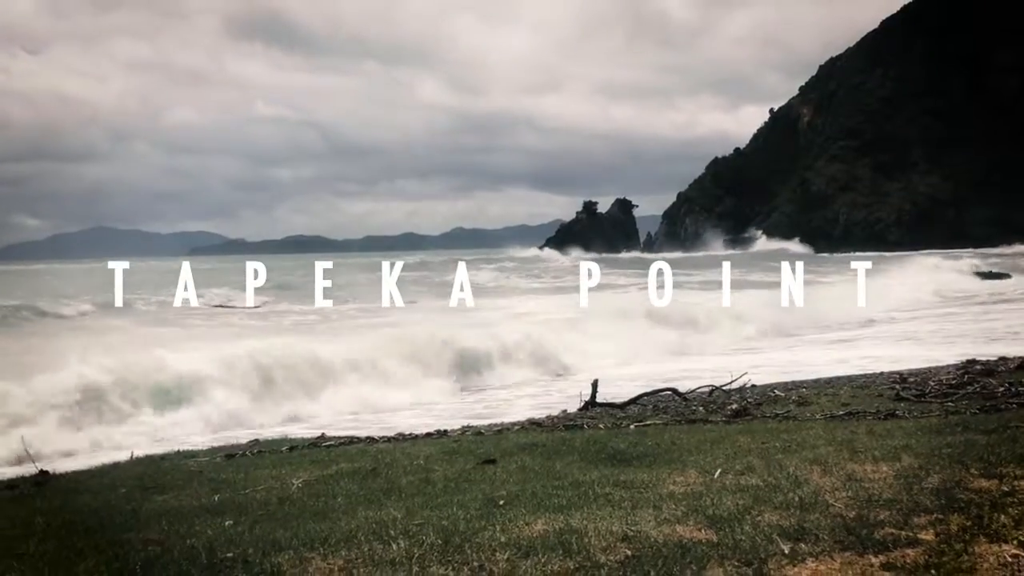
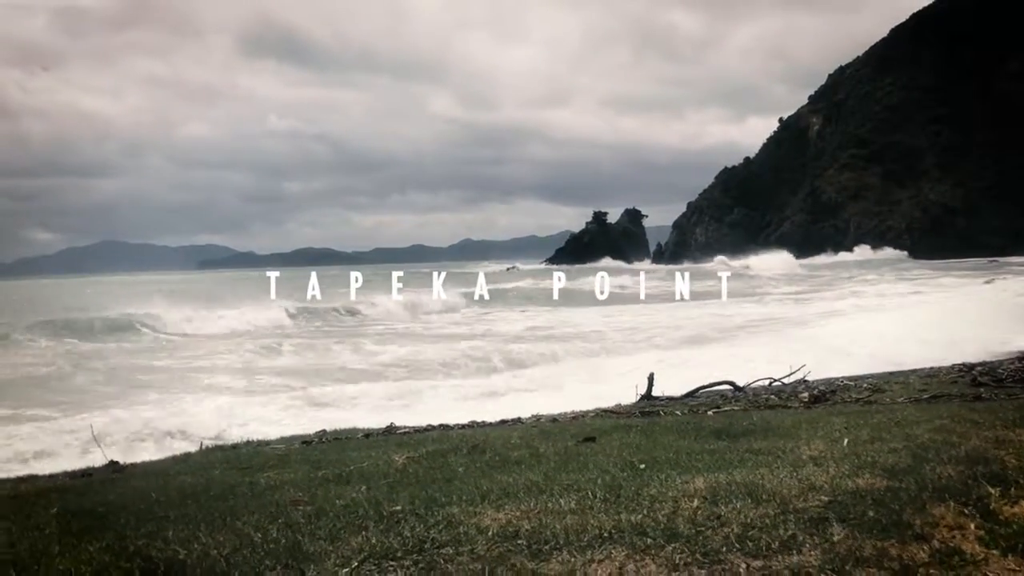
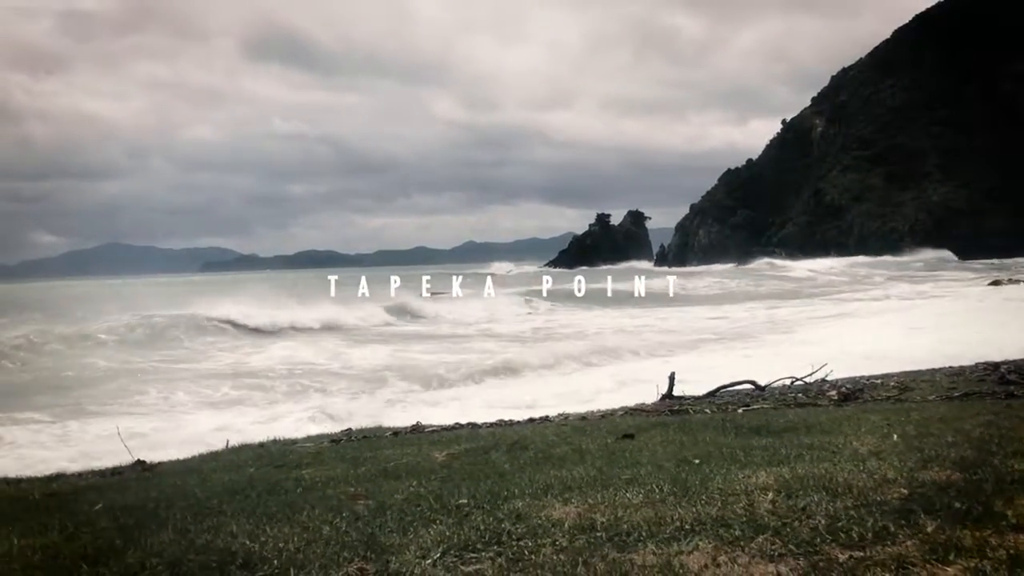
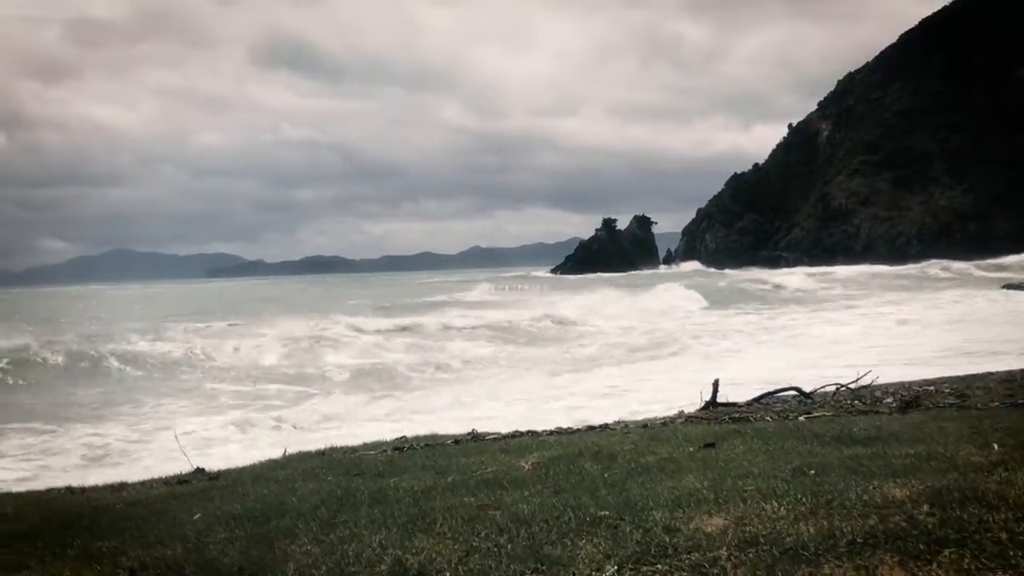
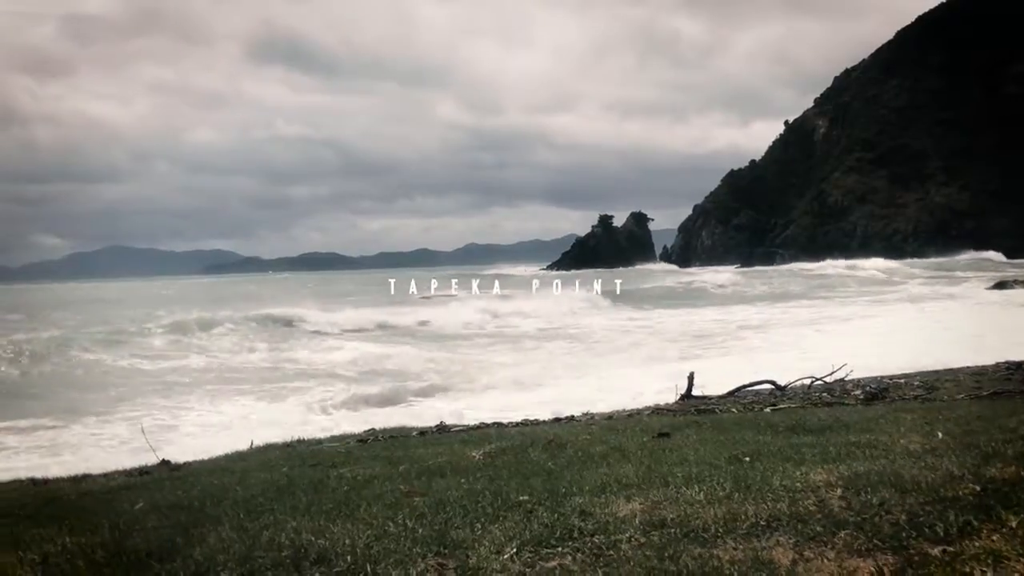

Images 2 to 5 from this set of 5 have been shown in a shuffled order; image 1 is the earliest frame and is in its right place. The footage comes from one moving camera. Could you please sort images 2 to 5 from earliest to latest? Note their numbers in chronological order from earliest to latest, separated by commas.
2, 3, 5, 4
